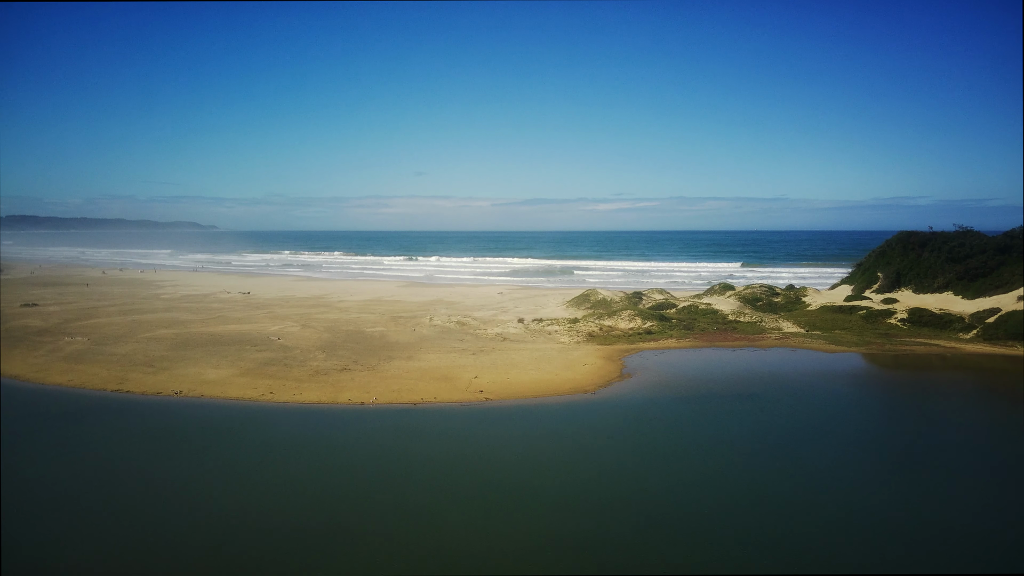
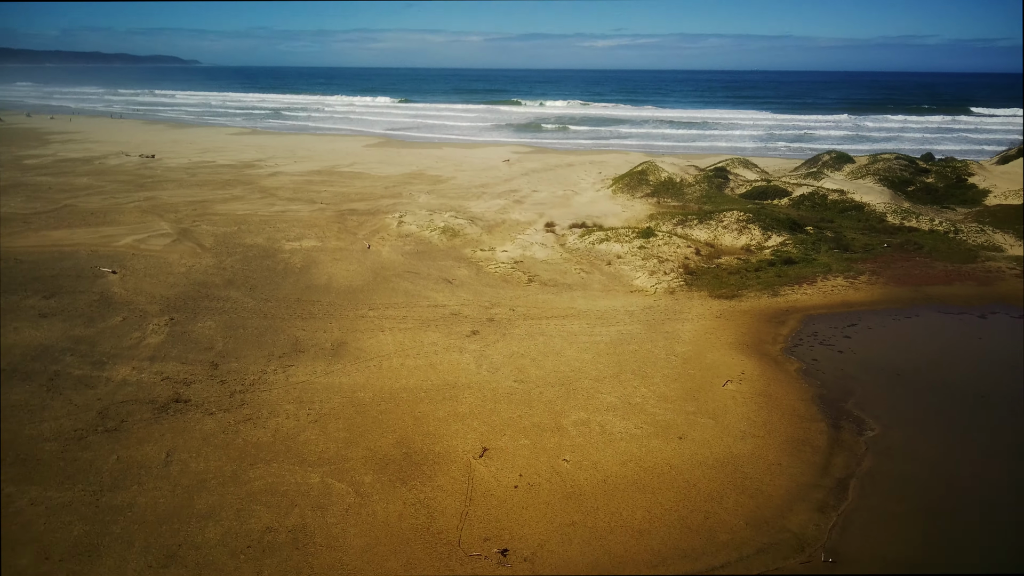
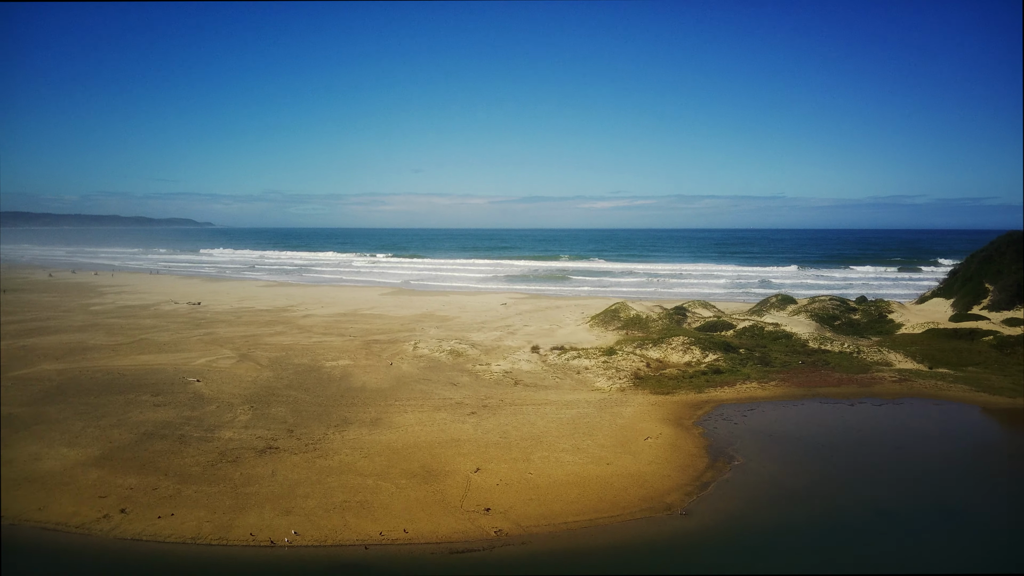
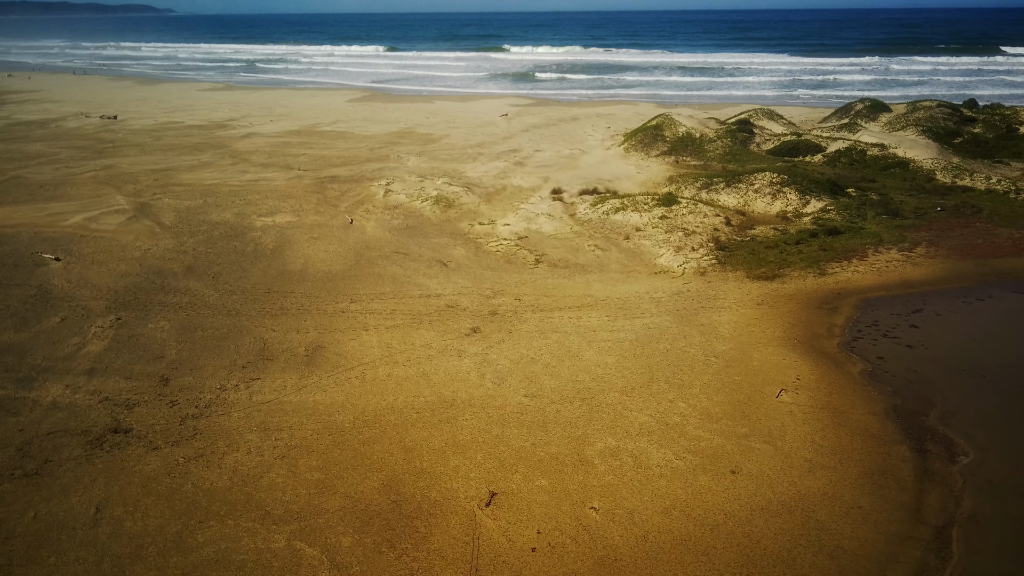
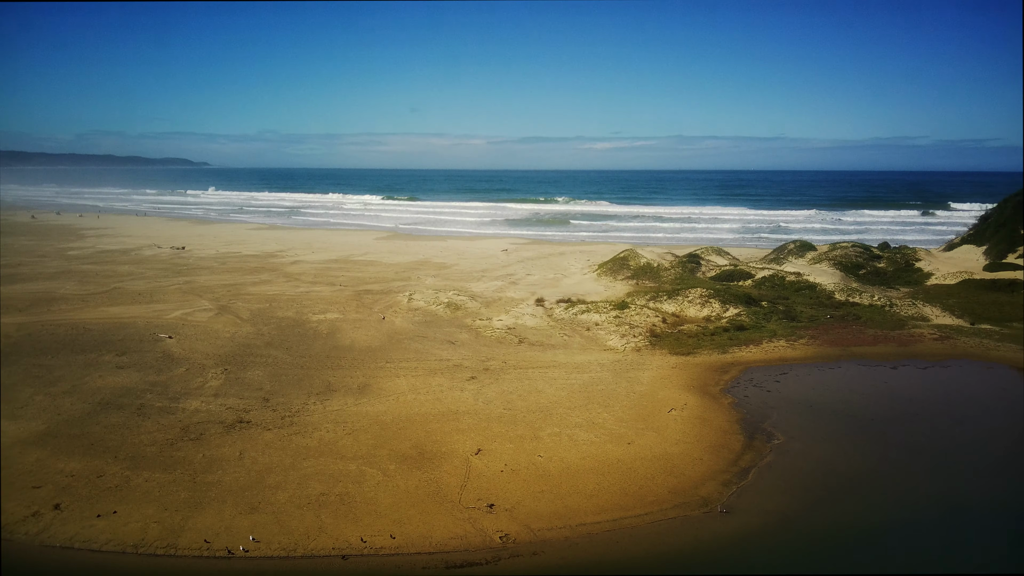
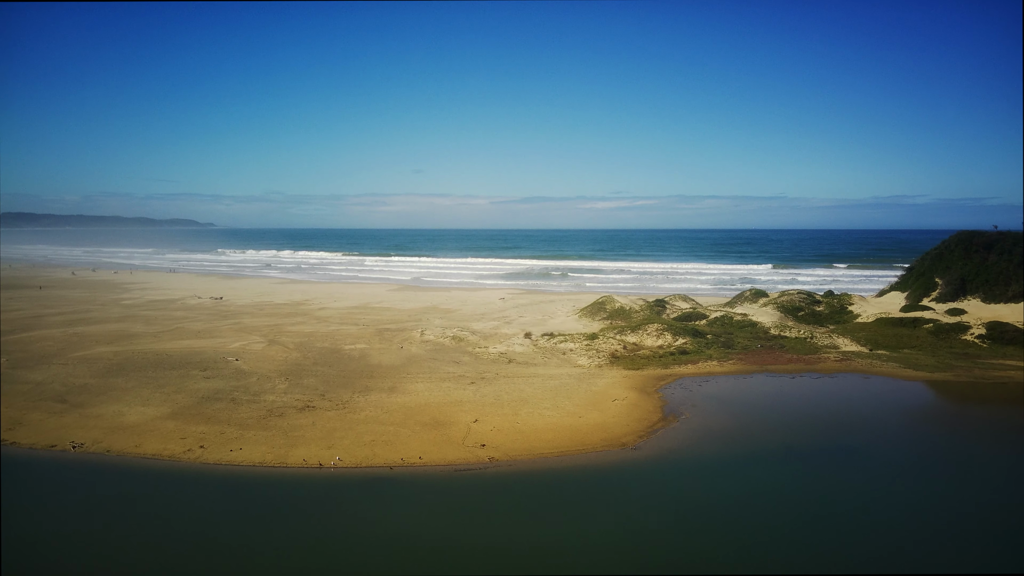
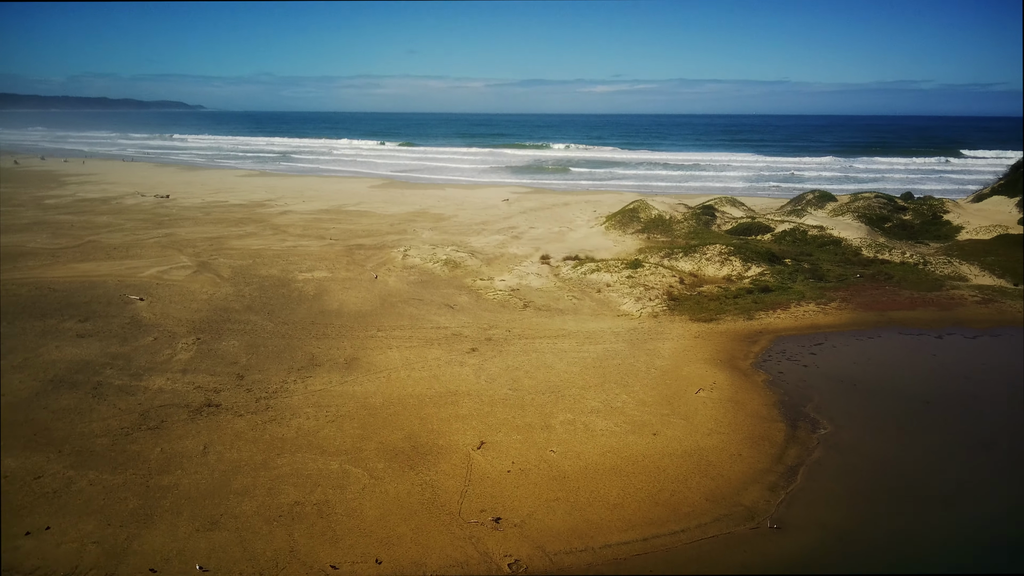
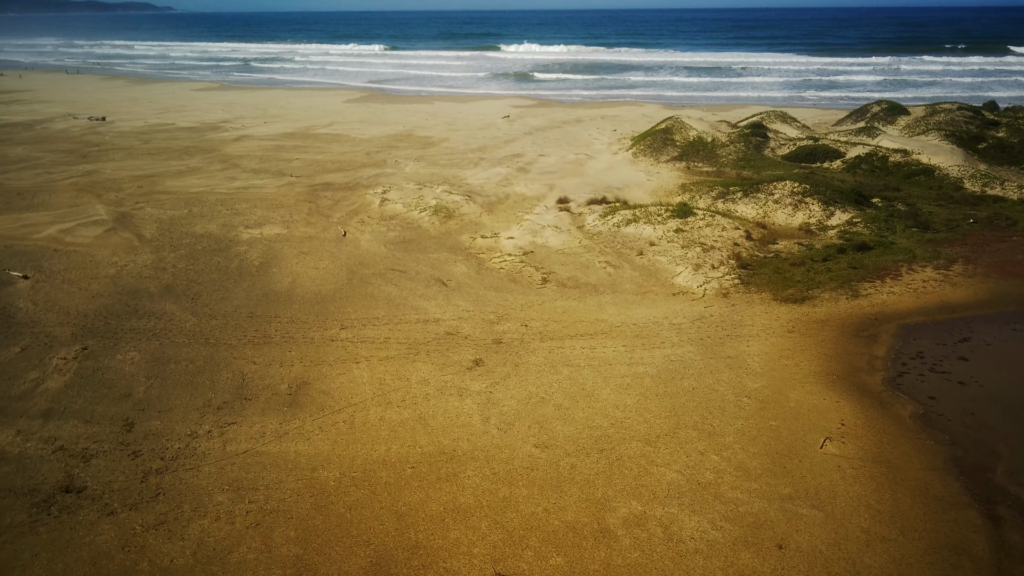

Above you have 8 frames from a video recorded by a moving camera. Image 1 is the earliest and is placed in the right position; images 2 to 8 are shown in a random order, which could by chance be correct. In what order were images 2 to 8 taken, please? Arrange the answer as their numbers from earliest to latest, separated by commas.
6, 3, 5, 7, 2, 4, 8
